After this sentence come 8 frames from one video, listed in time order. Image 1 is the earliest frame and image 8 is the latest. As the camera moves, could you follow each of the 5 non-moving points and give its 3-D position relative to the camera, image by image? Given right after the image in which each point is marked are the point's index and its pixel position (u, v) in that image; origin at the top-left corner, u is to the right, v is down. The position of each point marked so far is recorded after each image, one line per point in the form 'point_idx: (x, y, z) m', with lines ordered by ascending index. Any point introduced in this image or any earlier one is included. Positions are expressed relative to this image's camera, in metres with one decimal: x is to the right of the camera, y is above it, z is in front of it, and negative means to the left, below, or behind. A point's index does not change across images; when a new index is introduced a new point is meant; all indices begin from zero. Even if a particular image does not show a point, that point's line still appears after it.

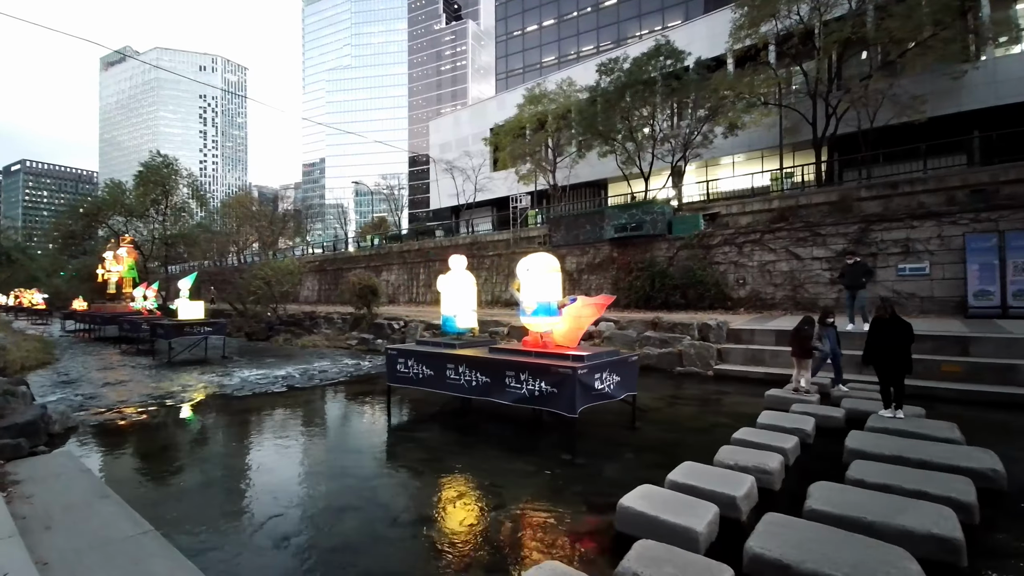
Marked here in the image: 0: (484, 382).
0: (-0.3, -1.2, +6.3) m
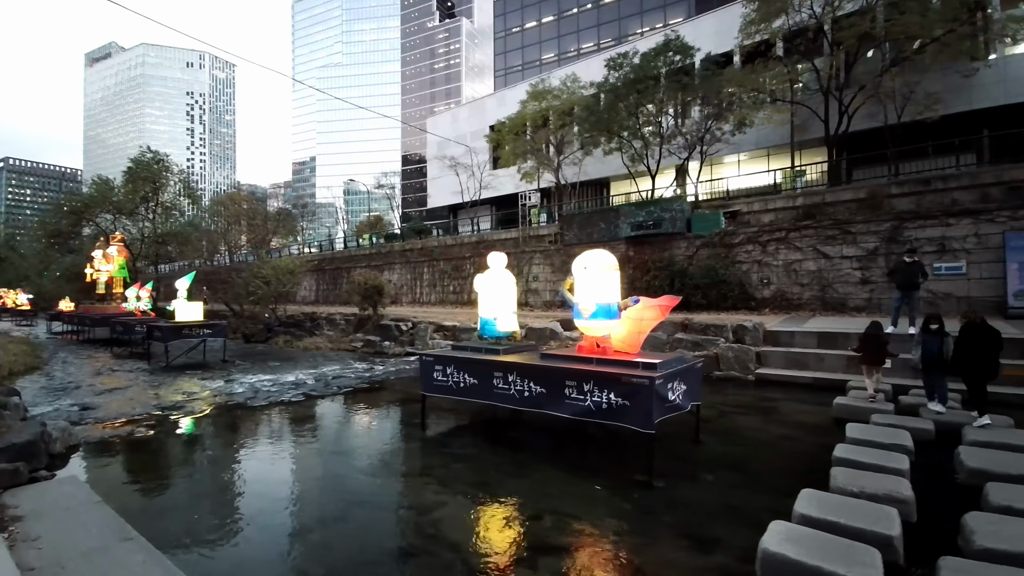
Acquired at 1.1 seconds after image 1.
0: (+0.3, -1.2, +5.7) m
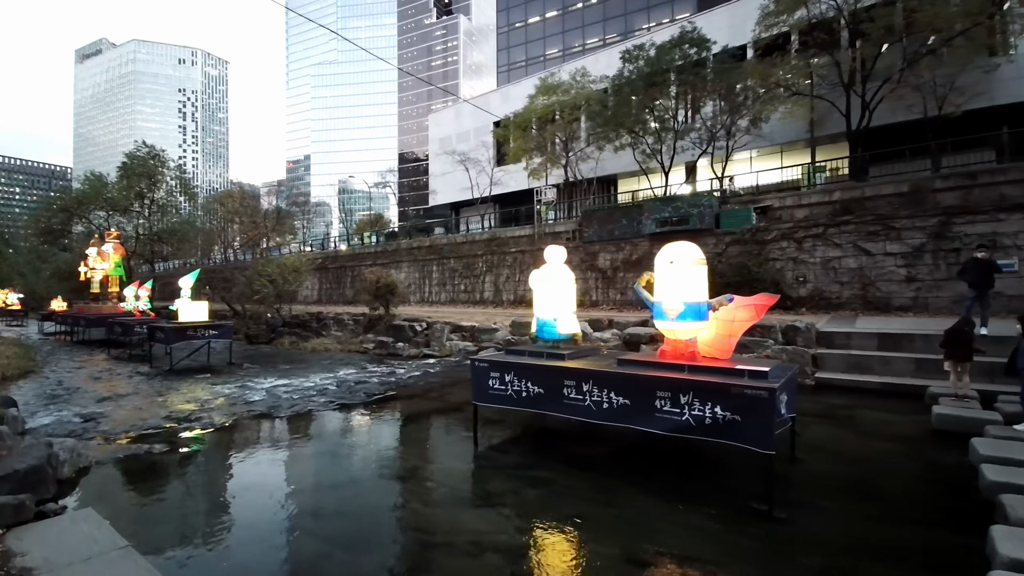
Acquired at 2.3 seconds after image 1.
0: (+1.1, -1.2, +5.0) m
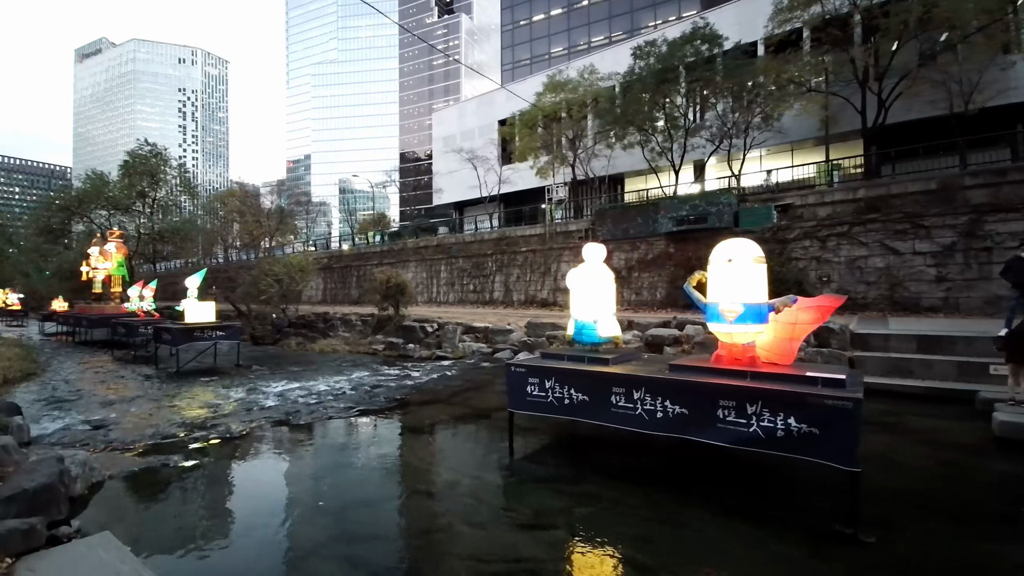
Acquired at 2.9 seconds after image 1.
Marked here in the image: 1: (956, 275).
0: (+1.5, -1.2, +4.6) m
1: (+10.6, +0.3, +11.9) m
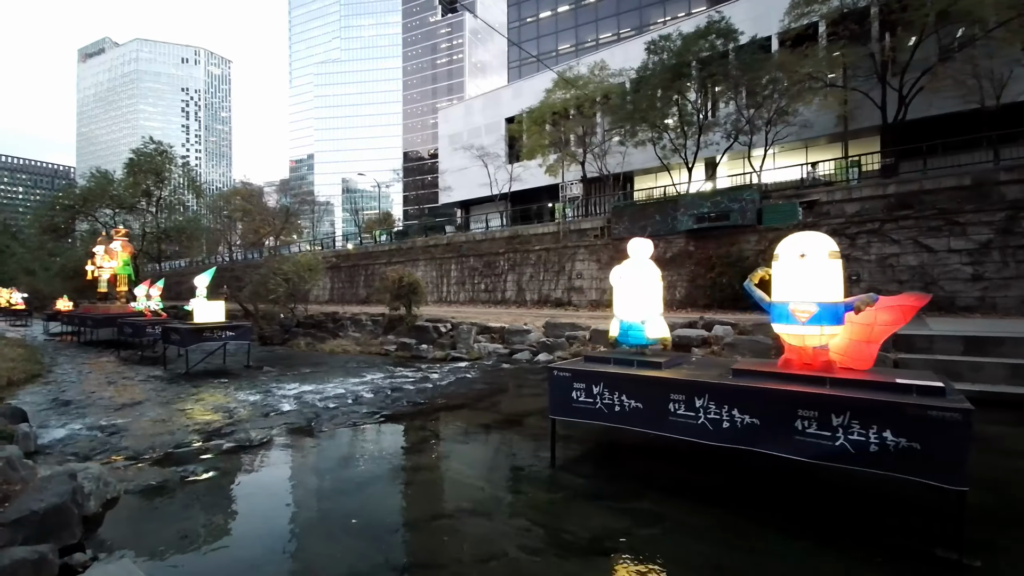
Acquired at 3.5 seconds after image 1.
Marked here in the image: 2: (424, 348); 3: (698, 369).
0: (+2.0, -1.1, +4.2) m
1: (+11.1, +0.3, +11.5) m
2: (-2.7, -1.8, +15.2) m
3: (+1.8, -0.8, +5.0) m
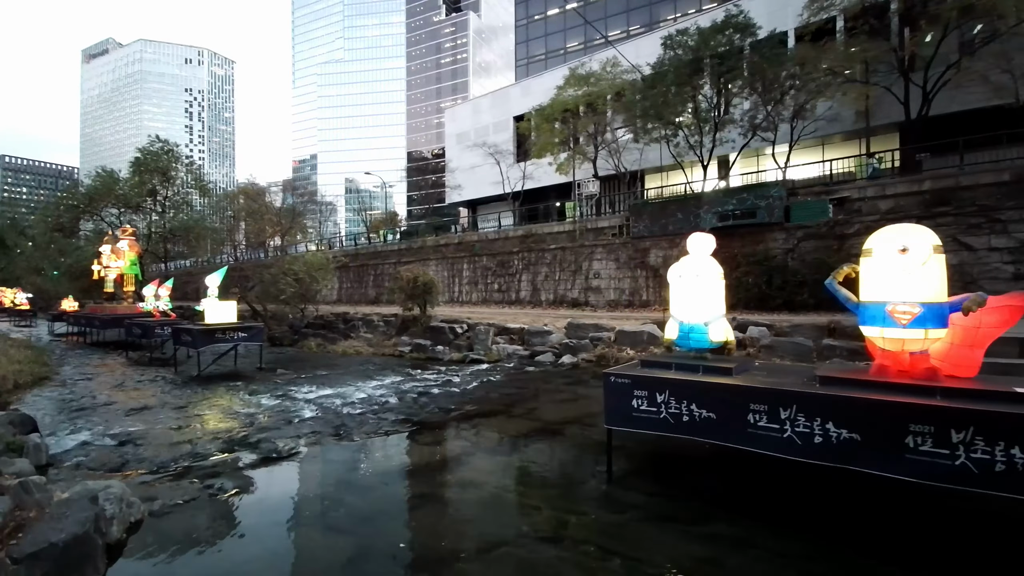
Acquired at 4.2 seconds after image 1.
0: (+2.5, -1.1, +3.7) m
1: (+11.6, +0.3, +11.0) m
2: (-2.1, -1.8, +14.8) m
3: (+2.4, -0.8, +4.5) m
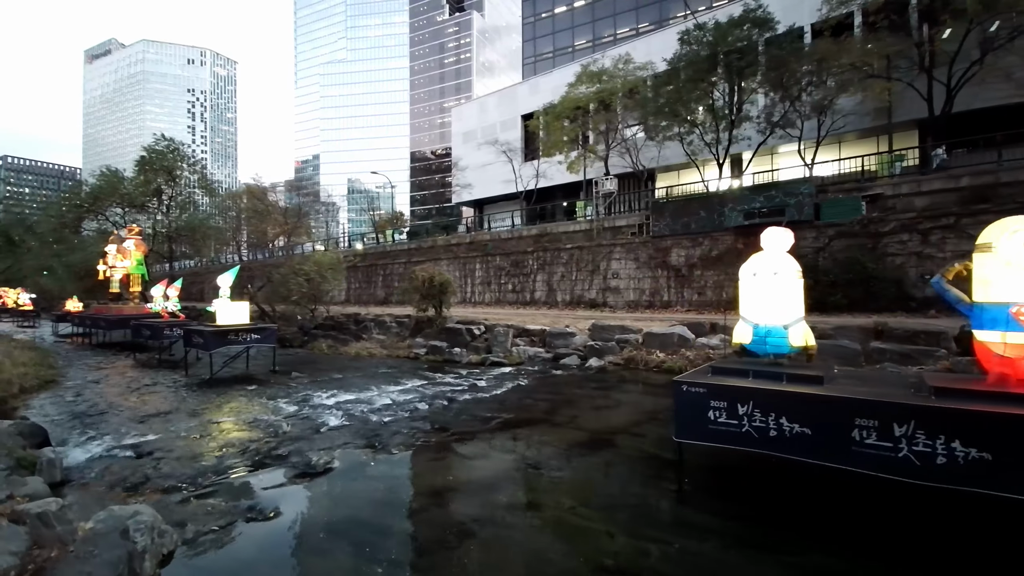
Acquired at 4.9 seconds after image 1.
0: (+3.0, -1.1, +3.3) m
1: (+12.2, +0.3, +10.5) m
2: (-1.5, -1.8, +14.3) m
3: (+2.9, -0.8, +4.1) m
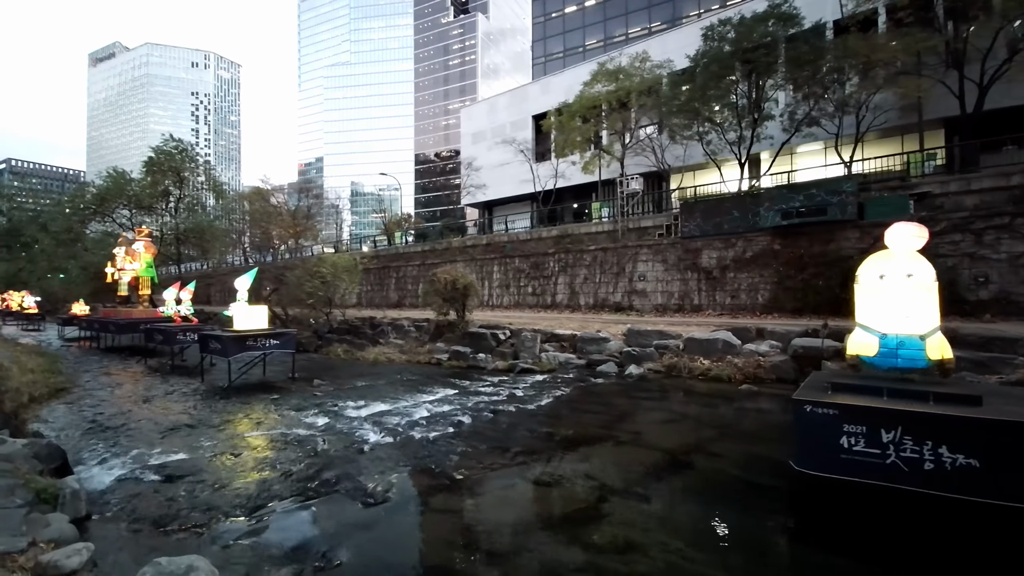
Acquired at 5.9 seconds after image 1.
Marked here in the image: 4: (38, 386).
0: (+3.8, -1.1, +2.7) m
1: (+12.9, +0.3, +9.9) m
2: (-0.8, -1.9, +13.7) m
3: (+3.6, -0.8, +3.5) m
4: (-9.5, -2.0, +10.1) m
